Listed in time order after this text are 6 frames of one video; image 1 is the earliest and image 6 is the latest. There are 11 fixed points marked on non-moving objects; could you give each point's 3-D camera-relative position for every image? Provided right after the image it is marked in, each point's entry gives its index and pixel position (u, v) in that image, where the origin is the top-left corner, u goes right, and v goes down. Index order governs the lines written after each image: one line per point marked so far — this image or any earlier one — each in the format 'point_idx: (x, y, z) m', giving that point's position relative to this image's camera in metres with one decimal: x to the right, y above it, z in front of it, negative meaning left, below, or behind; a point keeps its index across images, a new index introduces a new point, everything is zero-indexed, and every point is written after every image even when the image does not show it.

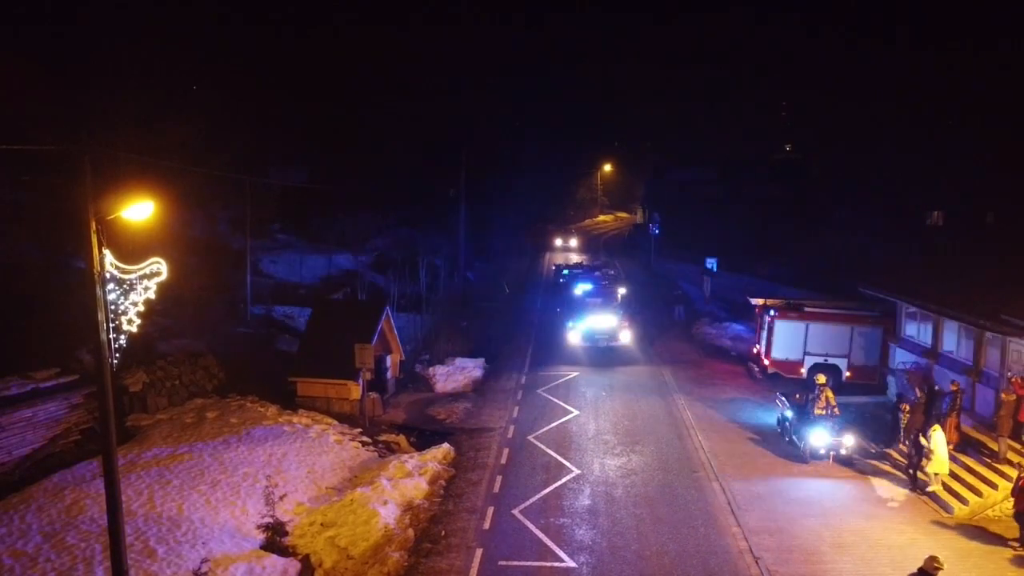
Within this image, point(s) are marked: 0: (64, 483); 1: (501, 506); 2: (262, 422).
0: (-9.2, -4.0, +15.2) m
1: (-0.2, -4.6, +15.6) m
2: (-6.5, -3.5, +19.3) m
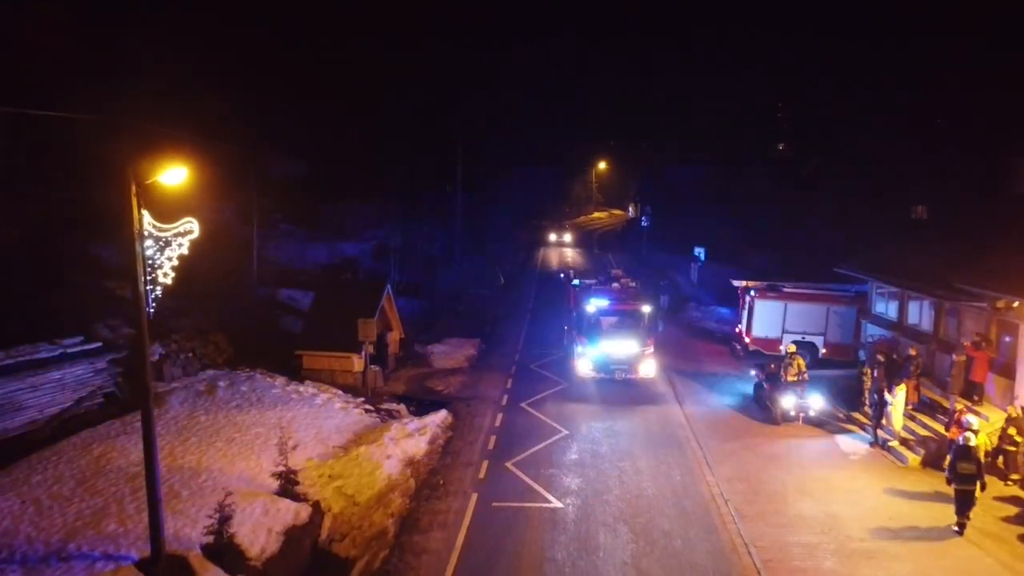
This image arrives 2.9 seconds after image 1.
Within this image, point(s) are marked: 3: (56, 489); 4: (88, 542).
0: (-9.4, -3.3, +16.4) m
1: (-0.4, -3.9, +16.9) m
2: (-6.7, -2.8, +20.5) m
3: (-8.8, -3.8, +14.1) m
4: (-7.0, -4.2, +12.1) m
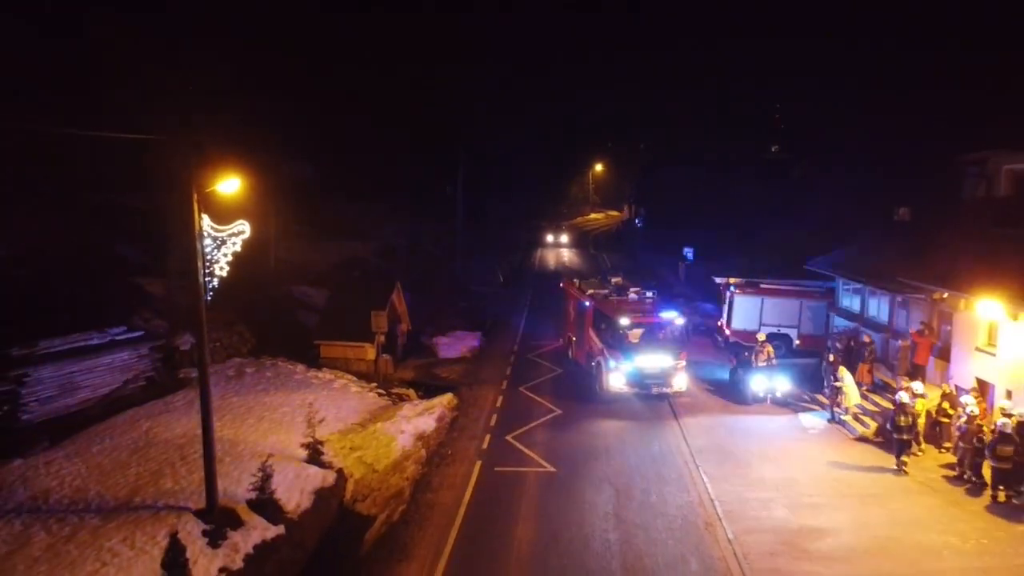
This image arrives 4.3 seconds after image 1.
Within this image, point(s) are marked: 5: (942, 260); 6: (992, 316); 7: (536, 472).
0: (-9.4, -3.2, +18.6) m
1: (-0.4, -3.8, +19.0) m
2: (-6.7, -2.7, +22.6) m
3: (-8.8, -3.7, +16.2) m
4: (-7.0, -4.0, +14.2) m
5: (+10.5, +0.7, +18.1) m
6: (+10.3, -0.6, +15.7) m
7: (+0.5, -4.1, +16.3) m
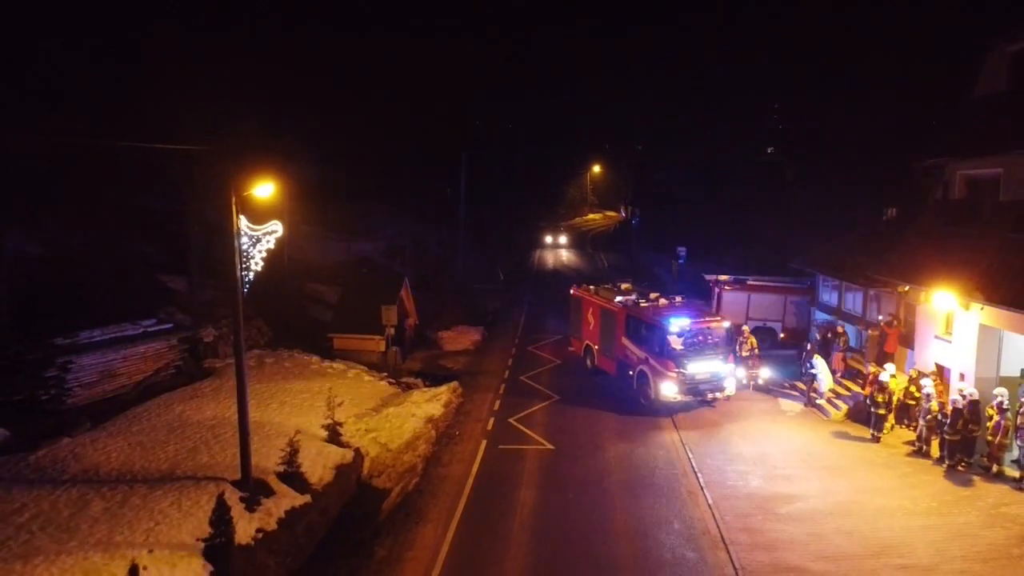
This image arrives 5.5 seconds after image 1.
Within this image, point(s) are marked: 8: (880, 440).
0: (-9.4, -3.1, +20.2) m
1: (-0.4, -3.7, +20.7) m
2: (-6.7, -2.5, +24.2) m
3: (-8.7, -3.6, +17.8) m
4: (-7.0, -3.9, +15.8) m
5: (+10.6, +0.9, +19.8) m
6: (+10.3, -0.4, +17.4) m
7: (+0.6, -4.0, +18.0) m
8: (+8.9, -3.6, +17.5) m
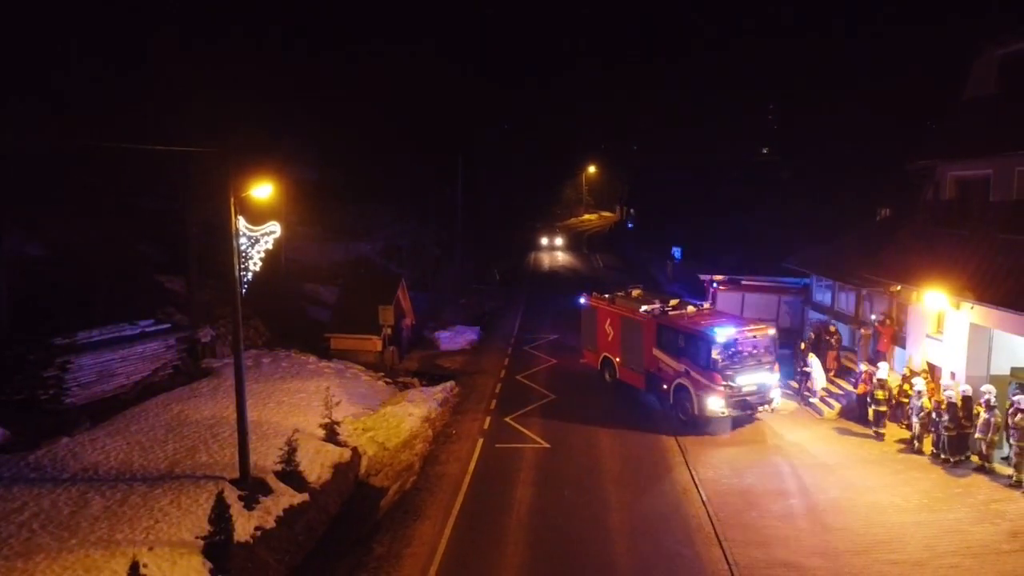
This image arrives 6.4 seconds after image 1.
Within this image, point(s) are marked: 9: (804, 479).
0: (-9.5, -3.1, +20.3) m
1: (-0.5, -3.7, +20.8) m
2: (-6.8, -2.6, +24.4) m
3: (-8.8, -3.6, +17.9) m
4: (-7.0, -3.9, +15.9) m
5: (+10.5, +0.9, +20.0) m
6: (+10.3, -0.4, +17.6) m
7: (+0.5, -4.0, +18.1) m
8: (+8.8, -3.6, +17.7) m
9: (+6.2, -4.1, +15.7) m
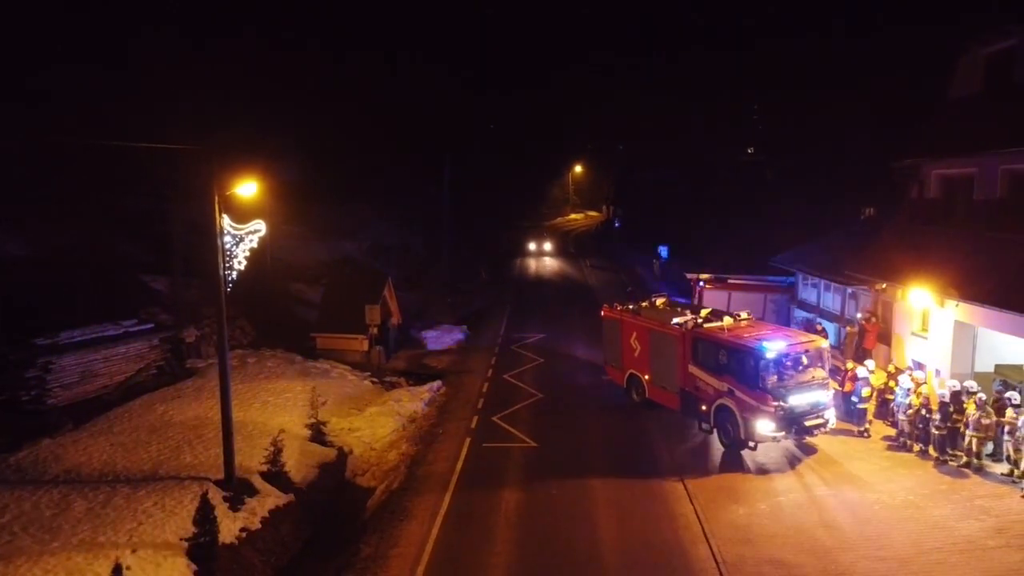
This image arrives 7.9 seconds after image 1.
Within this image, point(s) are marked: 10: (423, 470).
0: (-9.8, -3.1, +20.0) m
1: (-0.8, -3.6, +20.7) m
2: (-7.2, -2.5, +24.2) m
3: (-9.1, -3.5, +17.7) m
4: (-7.3, -3.9, +15.8) m
5: (+10.1, +0.9, +20.1) m
6: (+10.0, -0.4, +17.7) m
7: (+0.2, -3.9, +18.1) m
8: (+8.5, -3.6, +17.8) m
9: (+6.0, -4.1, +15.7) m
10: (-2.1, -4.3, +17.1) m
